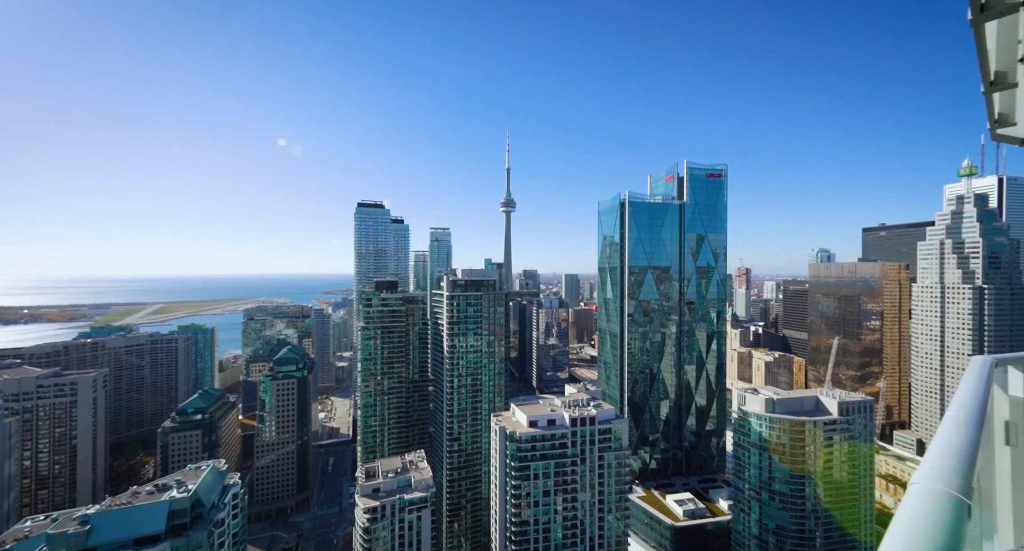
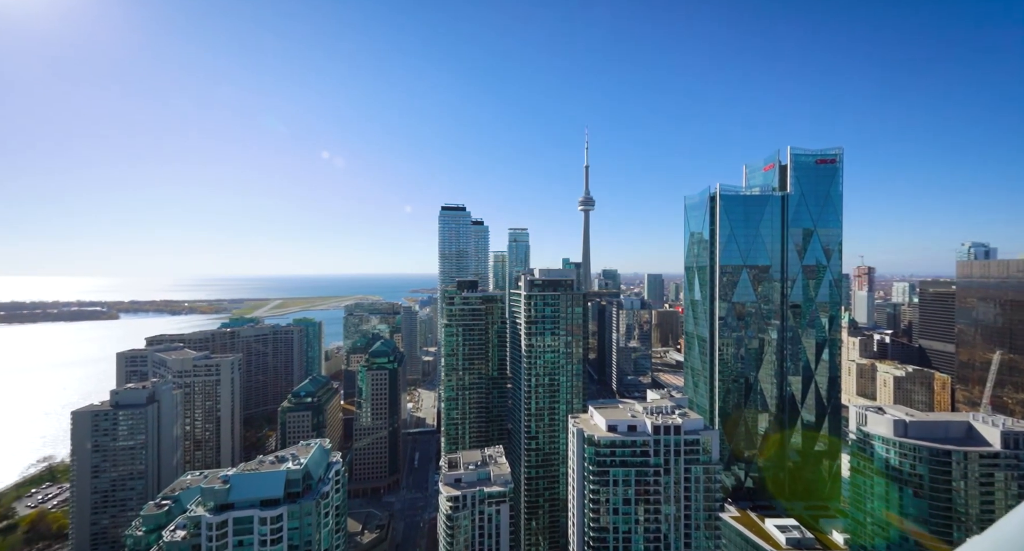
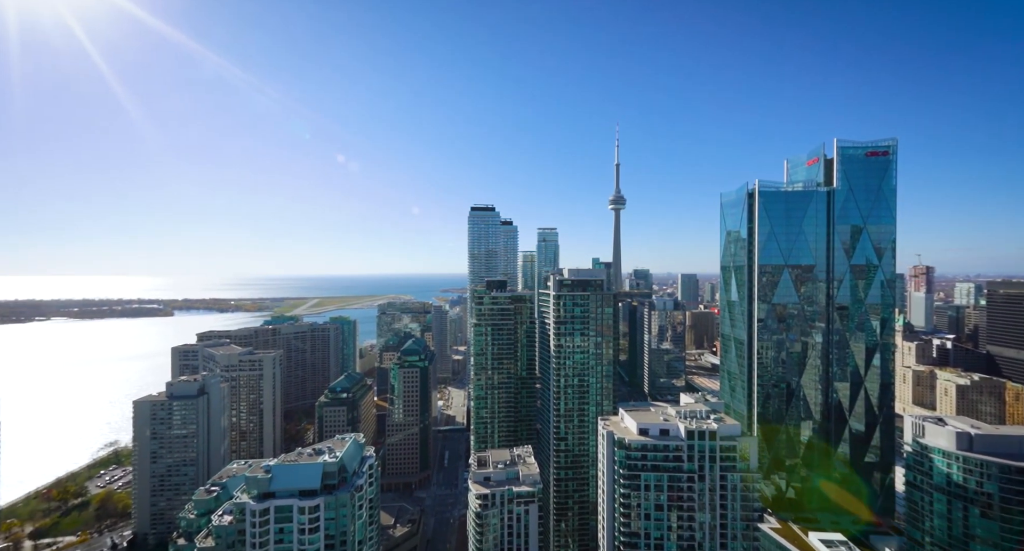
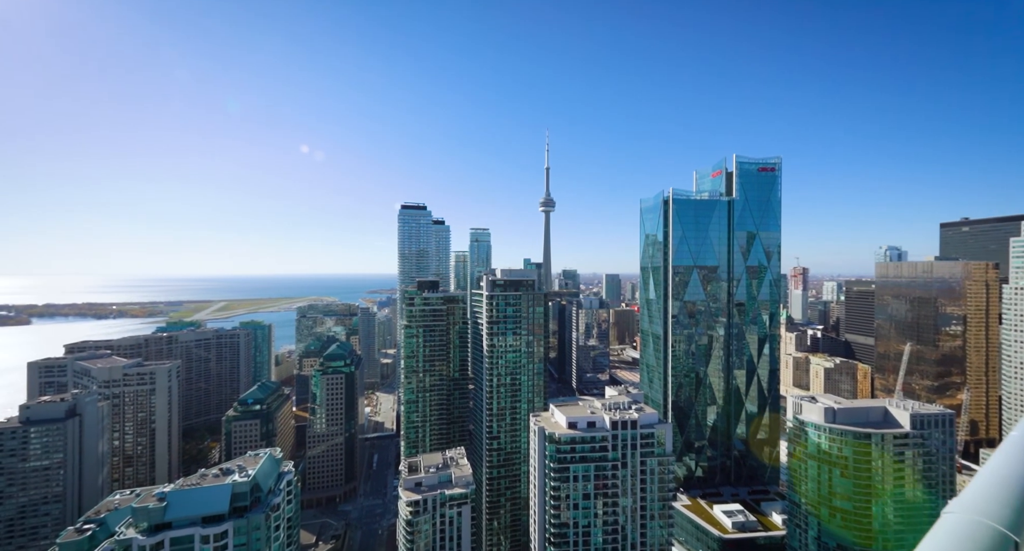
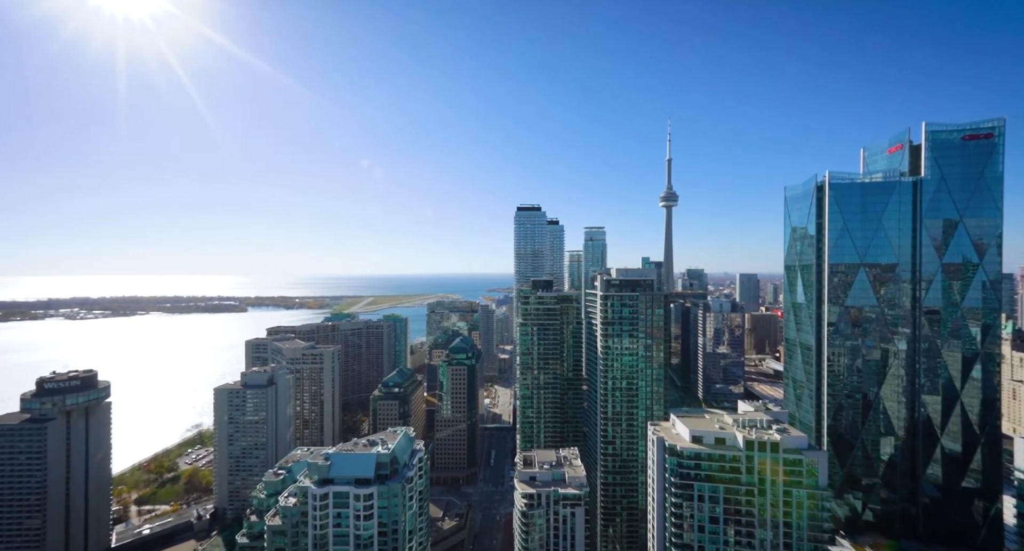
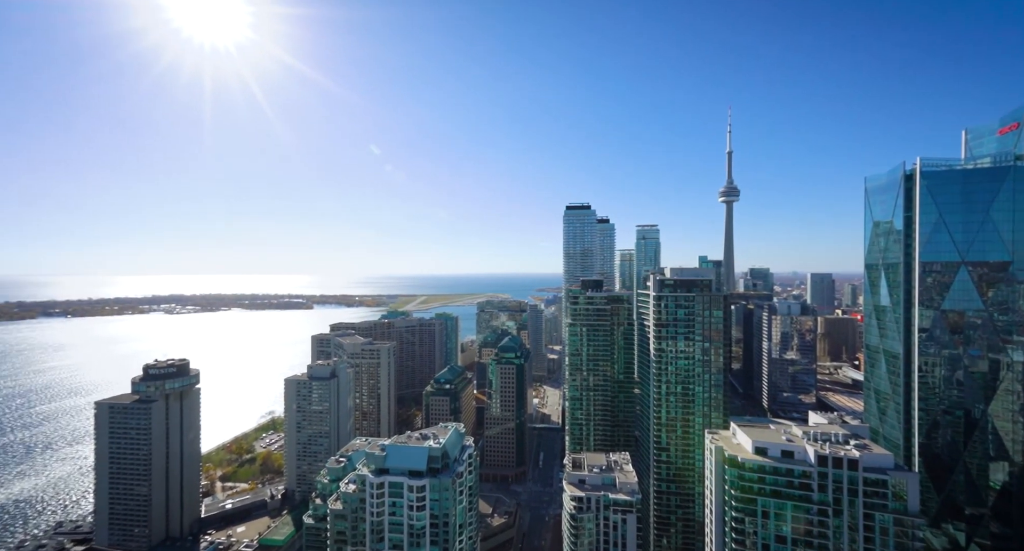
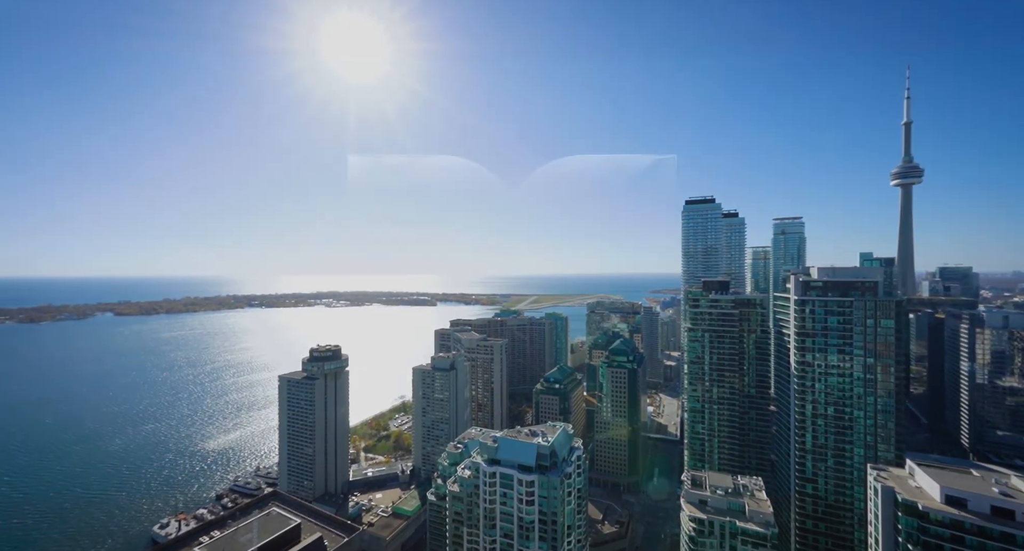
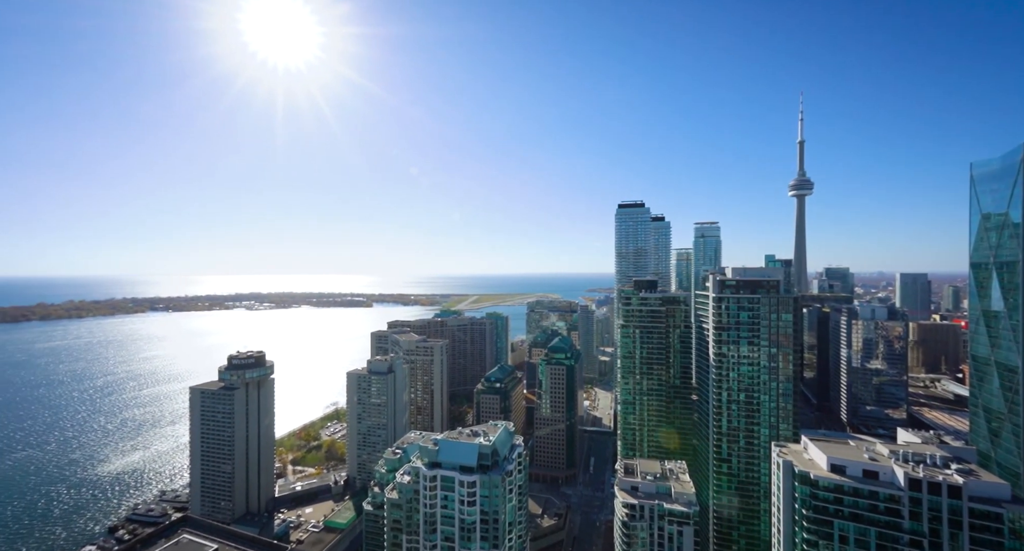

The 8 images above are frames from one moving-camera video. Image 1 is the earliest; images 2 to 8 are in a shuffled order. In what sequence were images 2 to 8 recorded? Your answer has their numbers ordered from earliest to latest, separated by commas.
4, 2, 3, 5, 6, 8, 7
